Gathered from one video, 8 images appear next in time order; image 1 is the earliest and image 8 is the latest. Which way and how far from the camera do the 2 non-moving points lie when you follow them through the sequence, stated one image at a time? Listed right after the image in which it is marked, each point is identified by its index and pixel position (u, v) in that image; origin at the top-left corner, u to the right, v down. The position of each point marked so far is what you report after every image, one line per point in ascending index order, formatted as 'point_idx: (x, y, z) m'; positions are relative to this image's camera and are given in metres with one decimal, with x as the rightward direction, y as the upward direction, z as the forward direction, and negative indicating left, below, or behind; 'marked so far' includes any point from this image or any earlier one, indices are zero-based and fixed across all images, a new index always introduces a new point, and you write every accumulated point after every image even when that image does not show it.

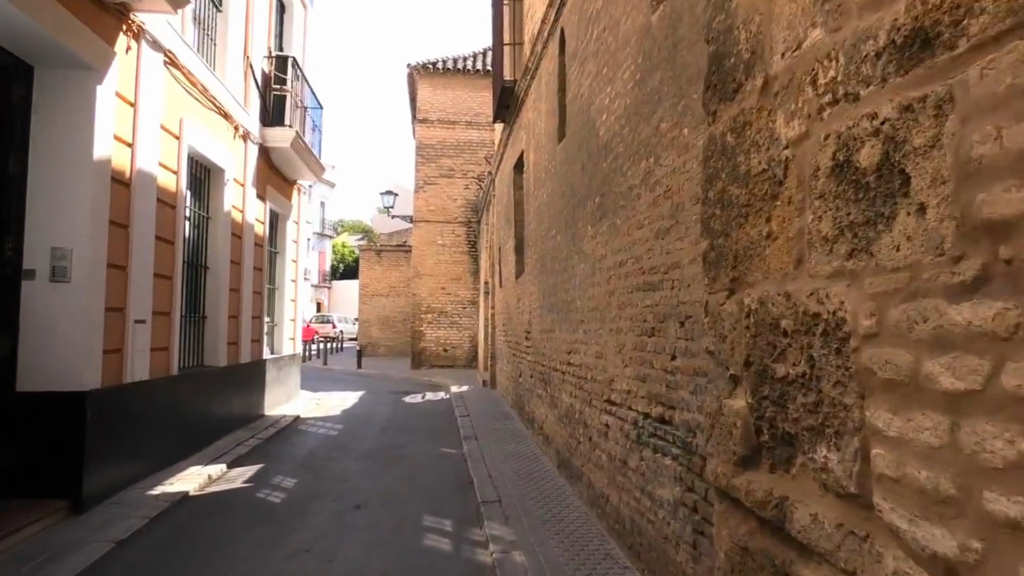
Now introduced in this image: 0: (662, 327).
0: (+1.2, -0.3, +4.3) m
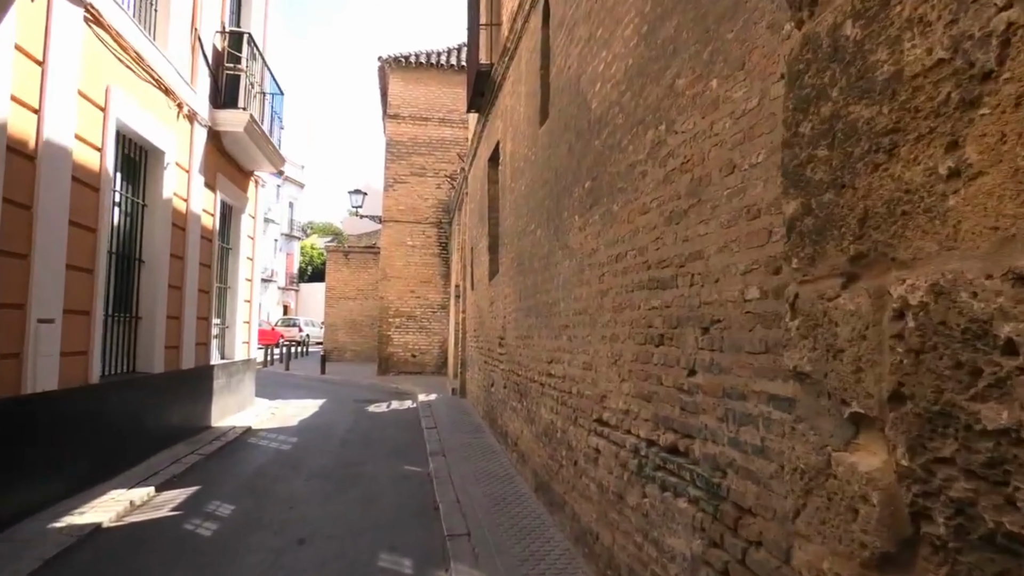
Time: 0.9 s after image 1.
0: (+1.0, -0.3, +3.4) m
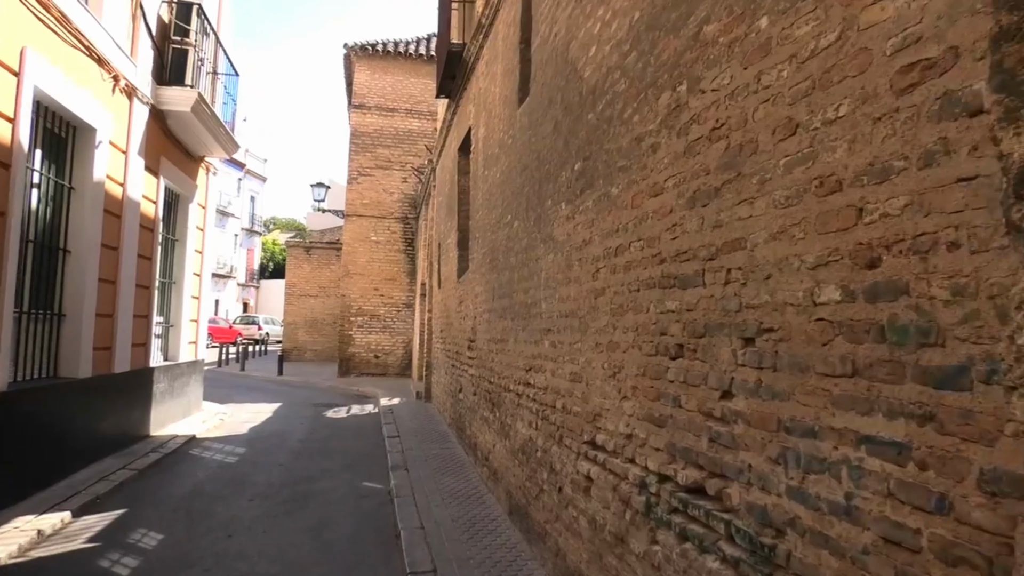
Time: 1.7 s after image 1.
0: (+0.9, -0.3, +2.7) m
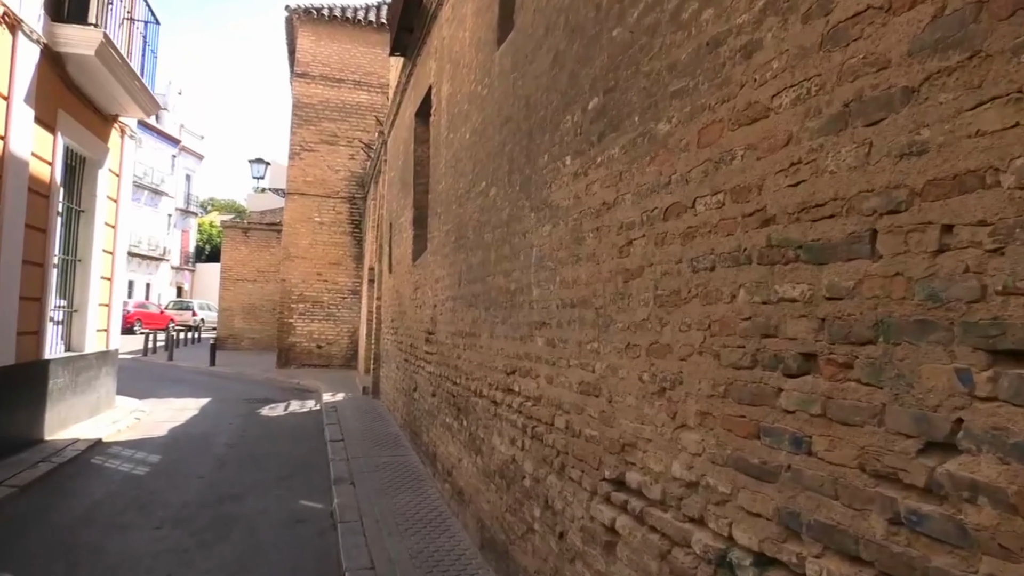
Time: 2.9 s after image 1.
0: (+1.0, -0.2, +1.6) m
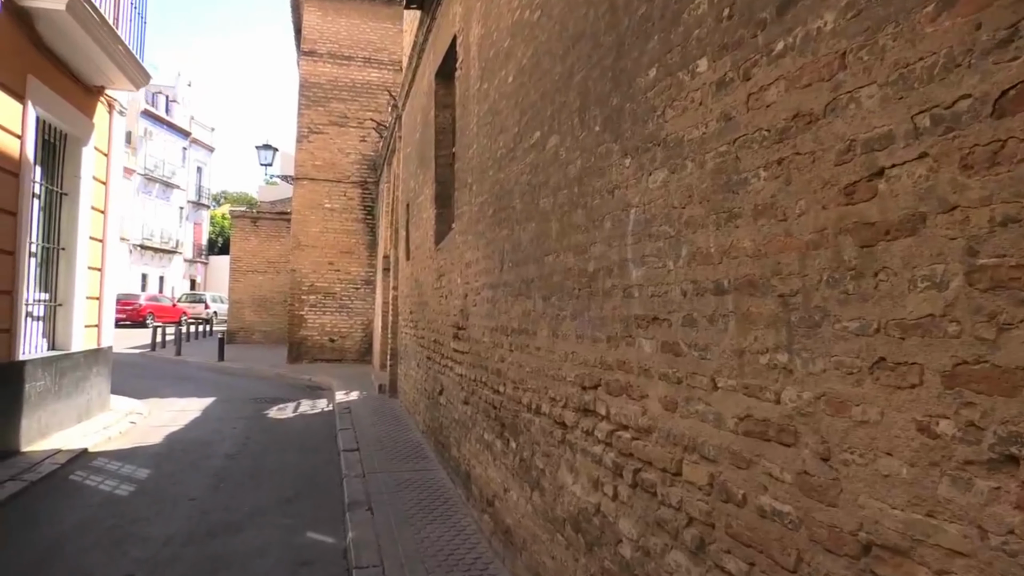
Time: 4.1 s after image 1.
0: (+1.4, -0.1, +0.3) m
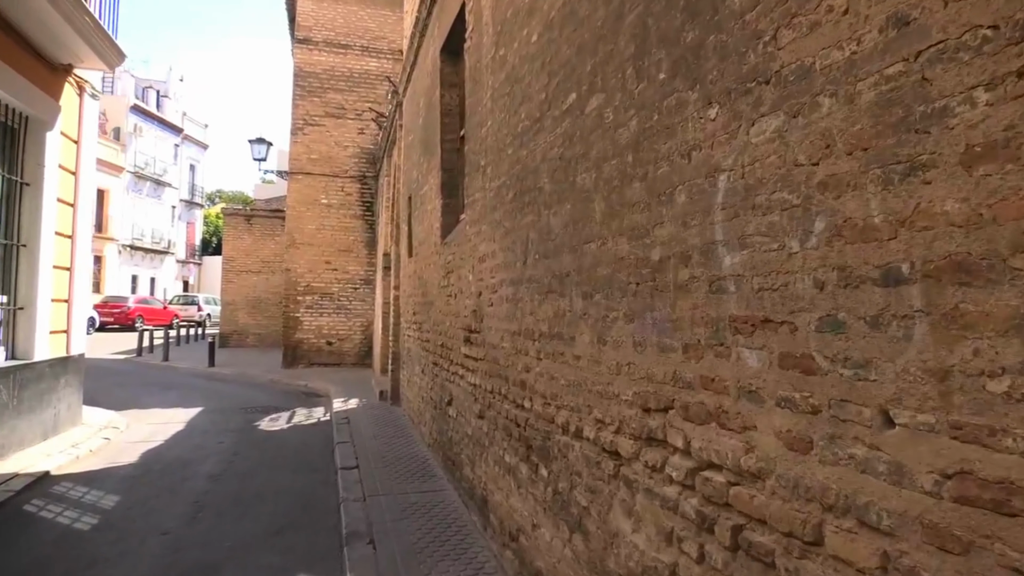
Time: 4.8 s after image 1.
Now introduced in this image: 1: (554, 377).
0: (+1.6, -0.1, -0.4) m
1: (+0.3, -0.6, +3.5) m
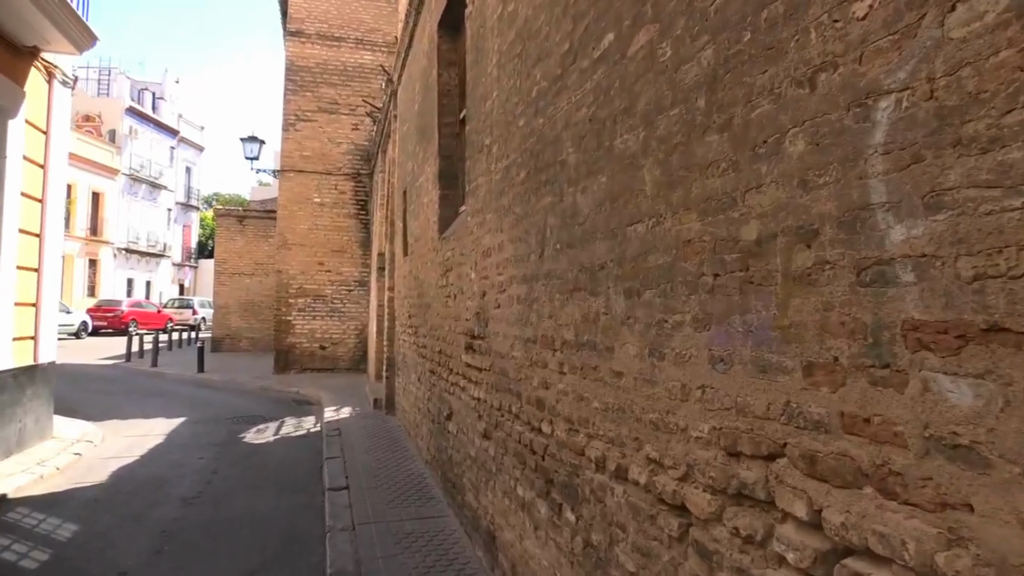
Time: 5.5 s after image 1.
0: (+1.7, -0.1, -1.1) m
1: (+0.4, -0.5, +2.8) m
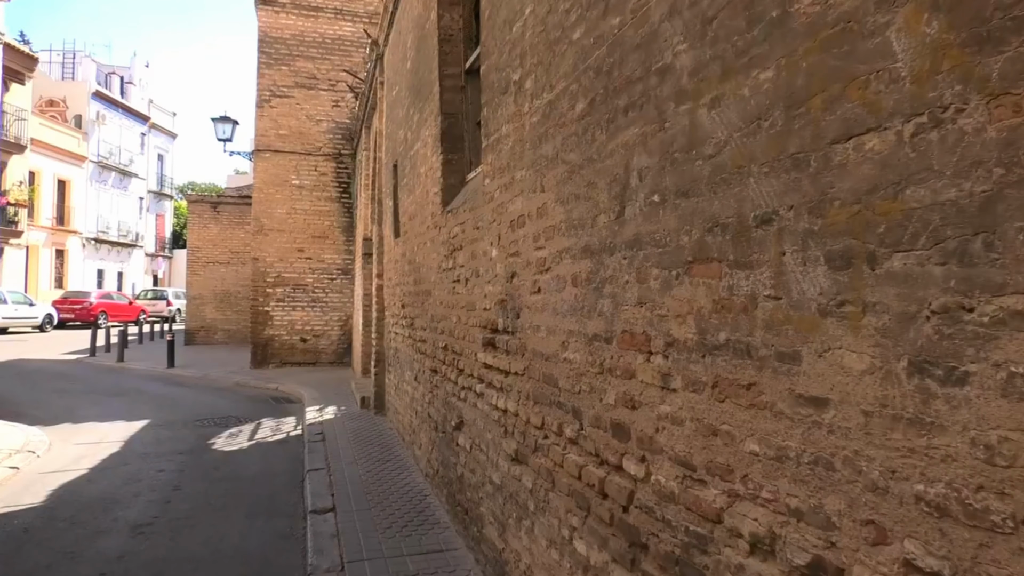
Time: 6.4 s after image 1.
0: (+2.1, 0.0, -2.1) m
1: (+0.7, -0.5, +1.7) m
